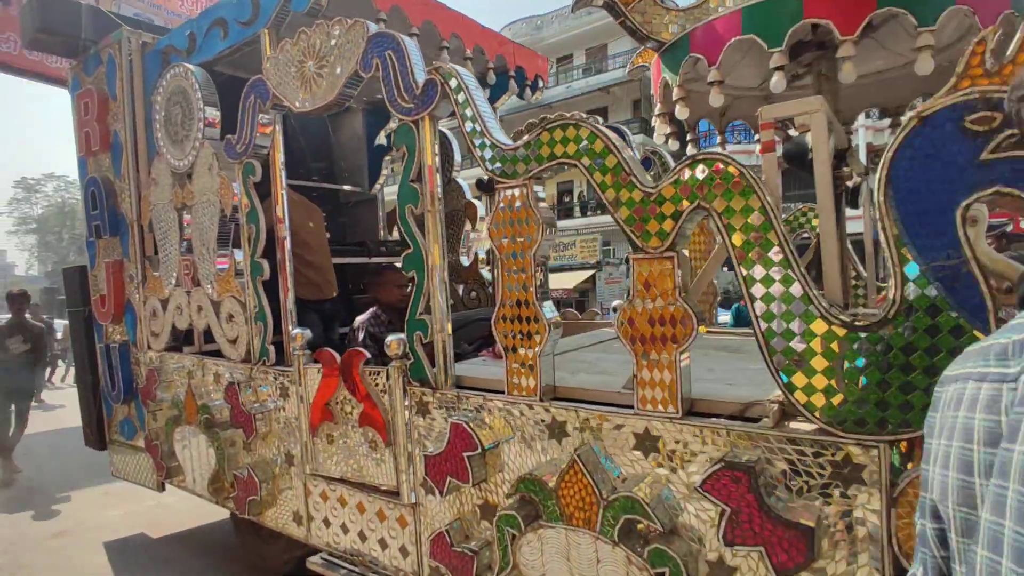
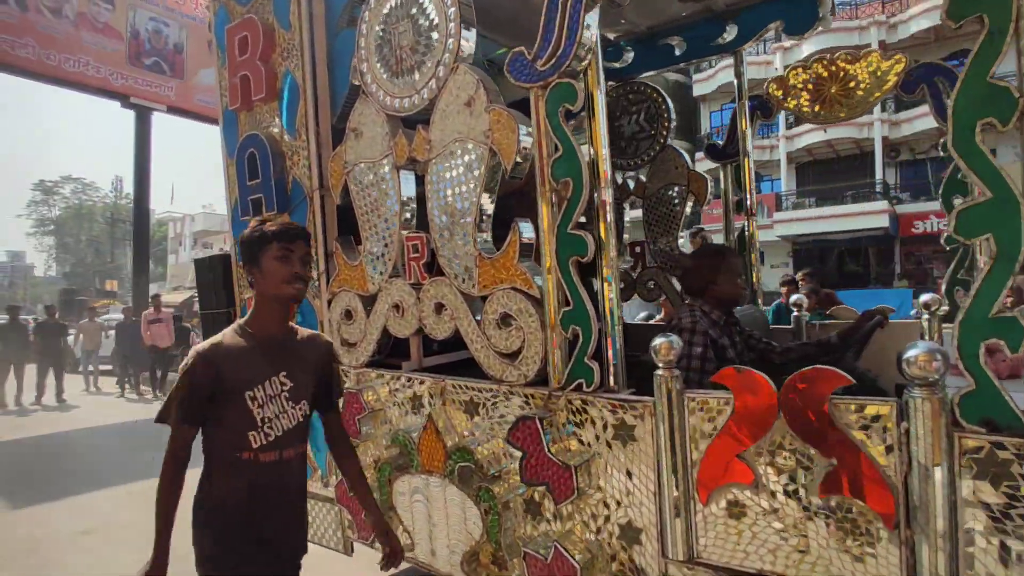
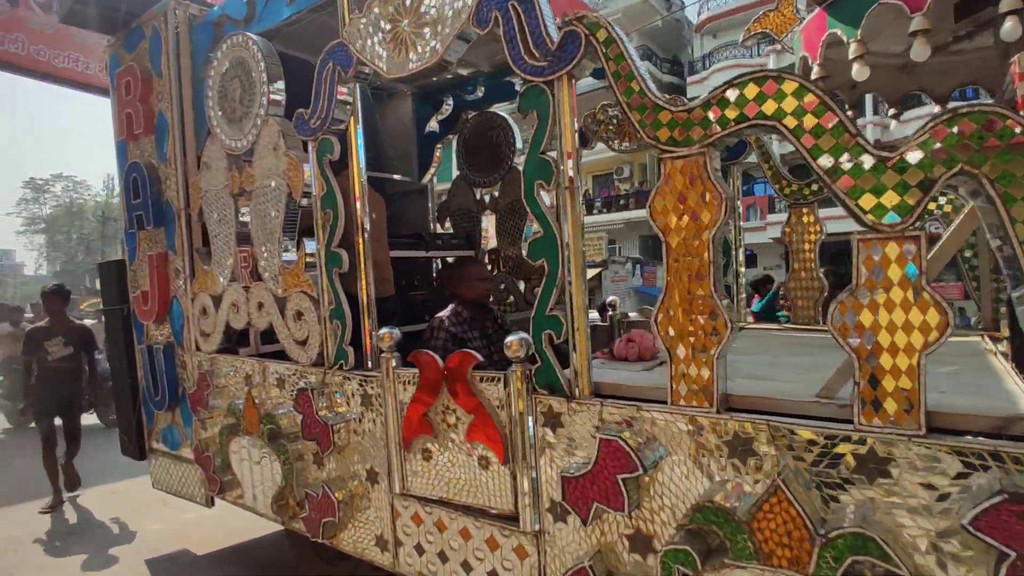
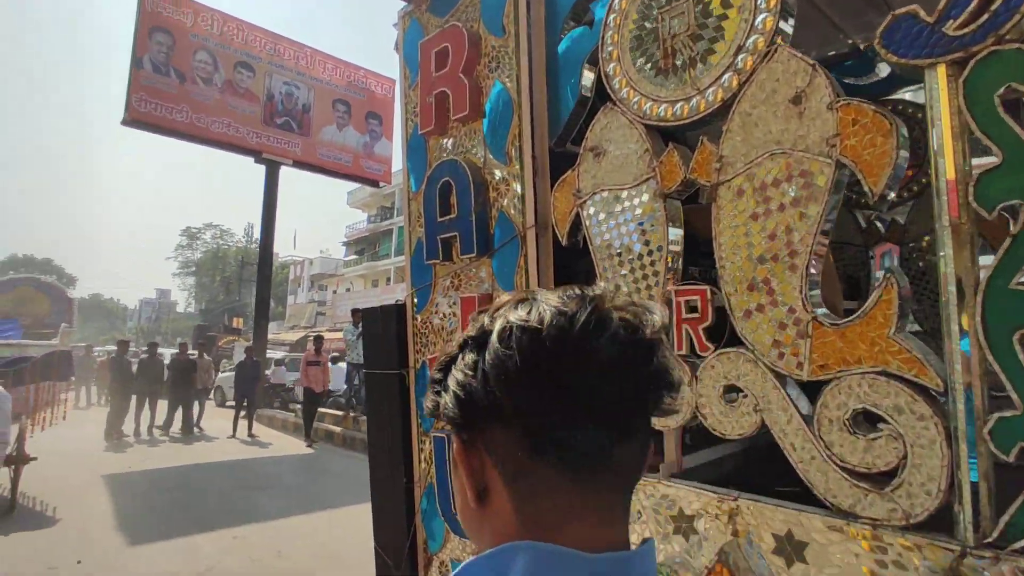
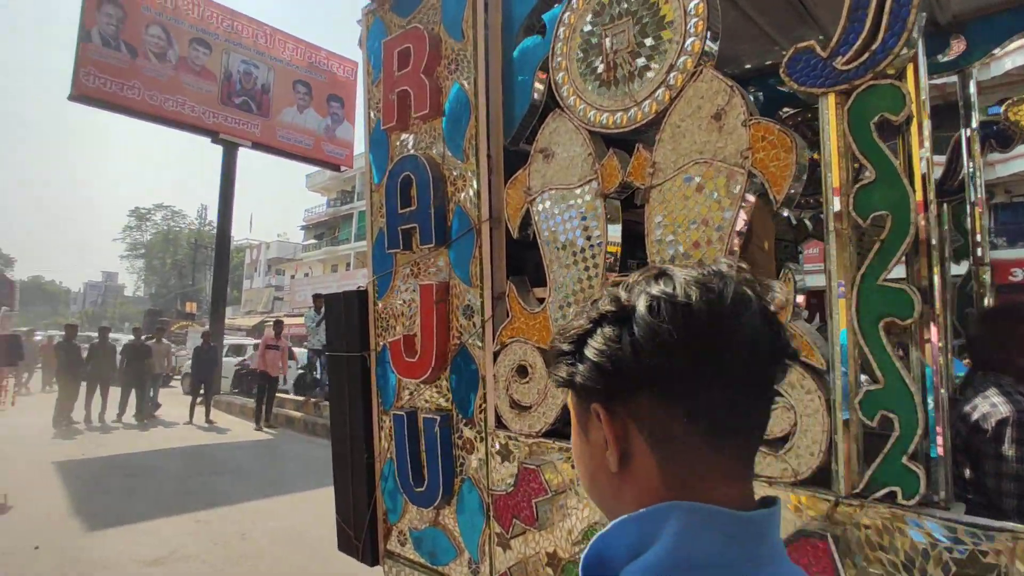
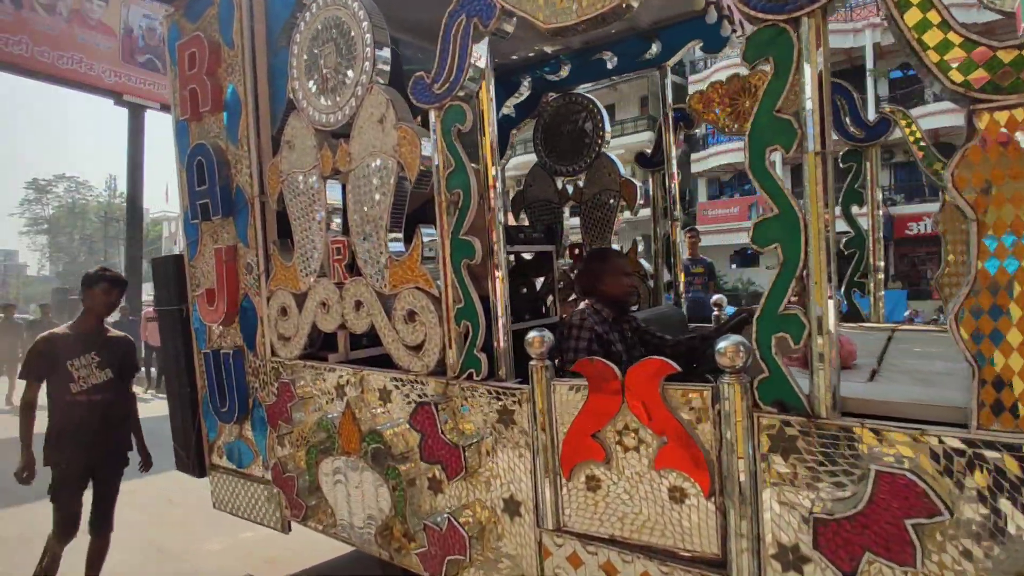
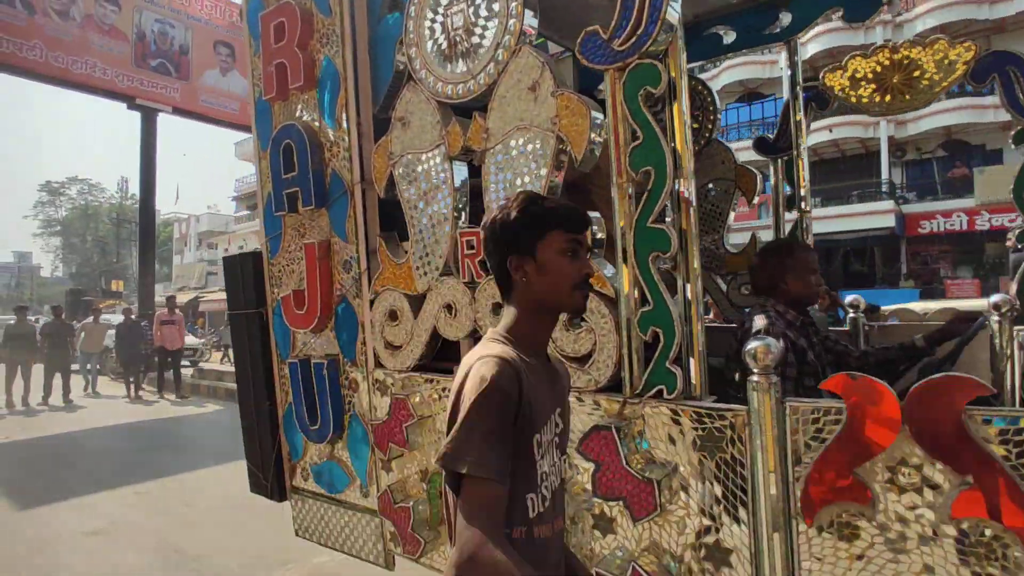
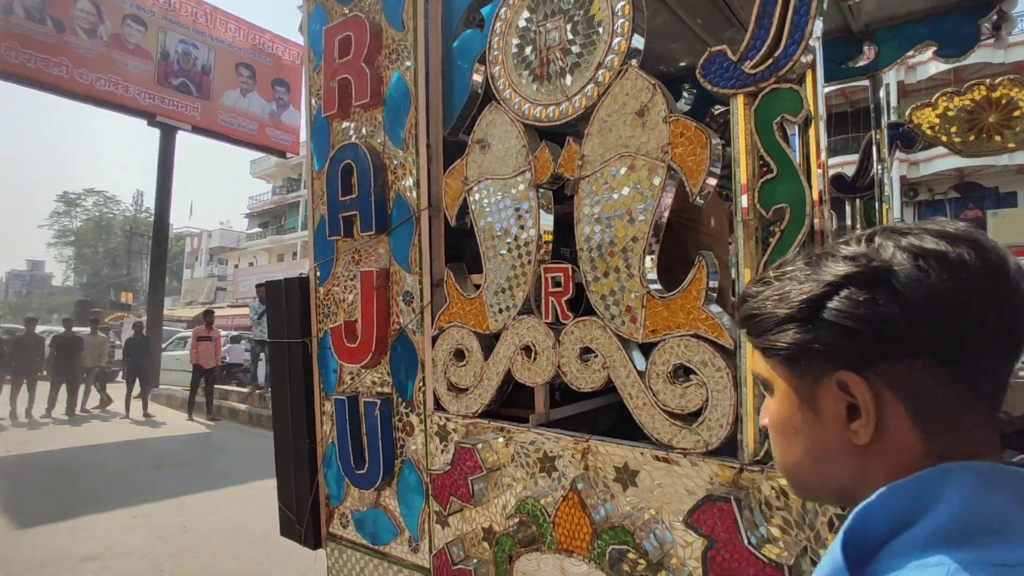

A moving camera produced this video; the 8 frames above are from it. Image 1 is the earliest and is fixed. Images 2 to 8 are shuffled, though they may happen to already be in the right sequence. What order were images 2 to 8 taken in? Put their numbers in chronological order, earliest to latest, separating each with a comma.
3, 6, 2, 7, 8, 5, 4
